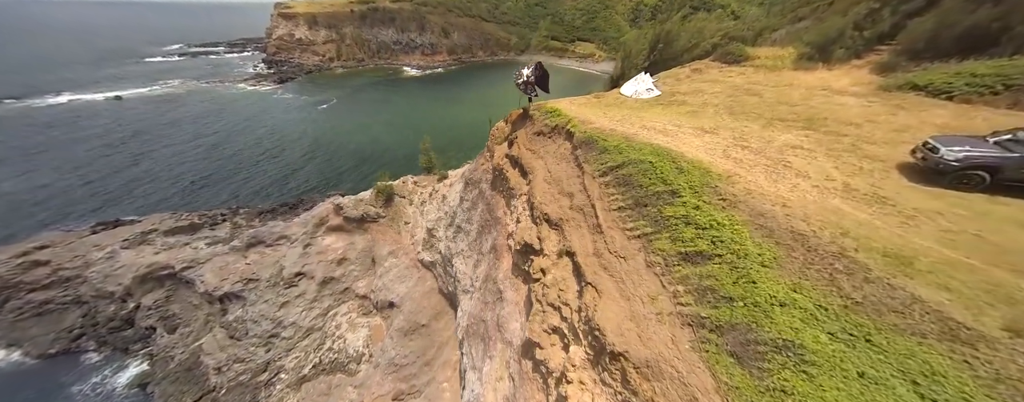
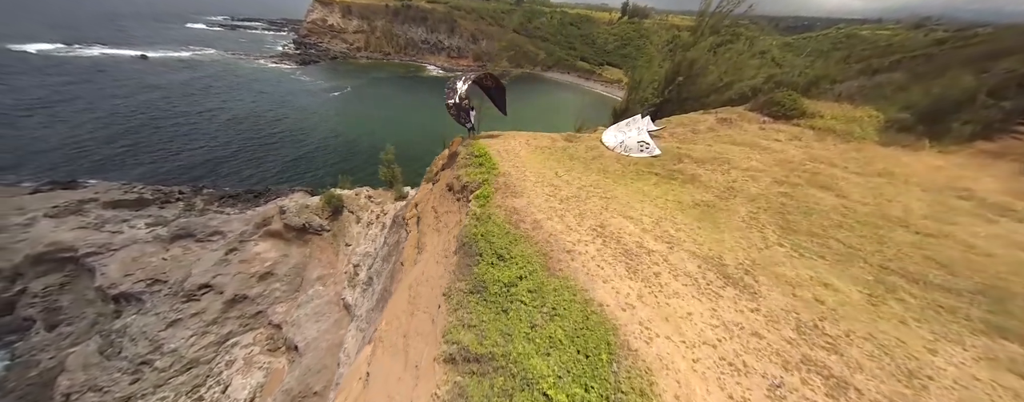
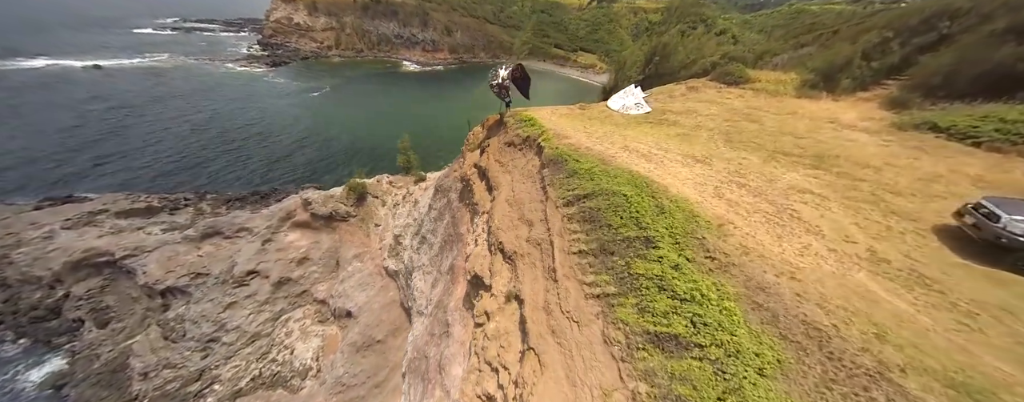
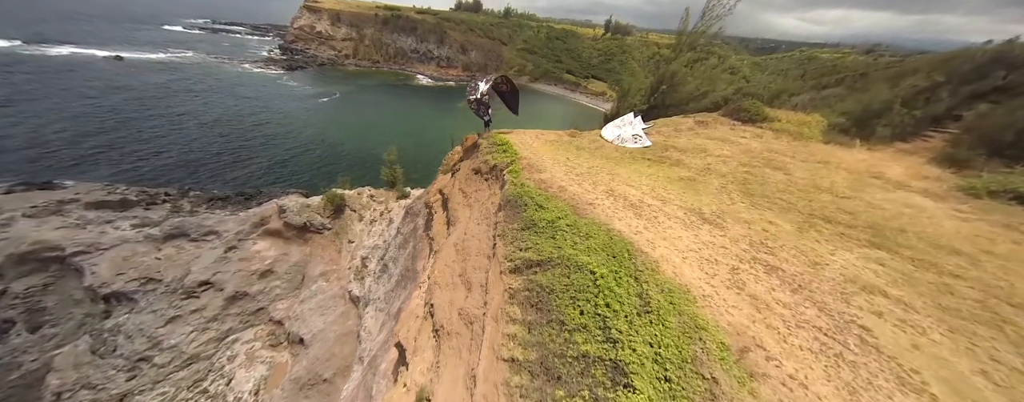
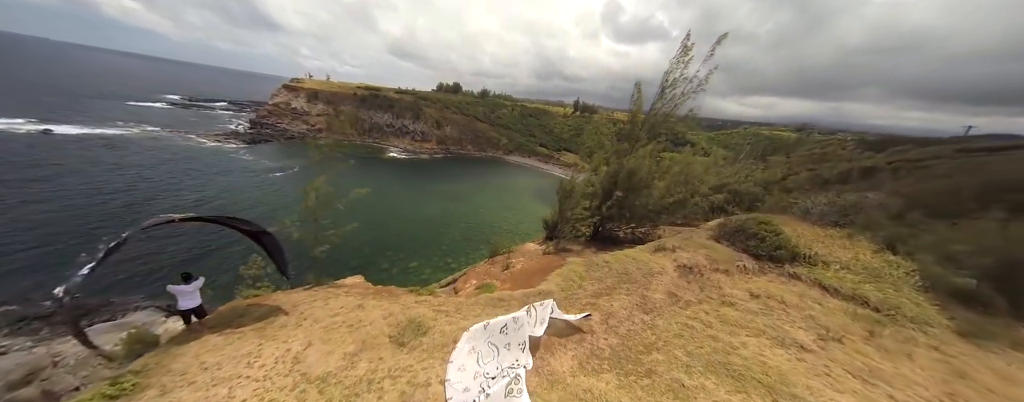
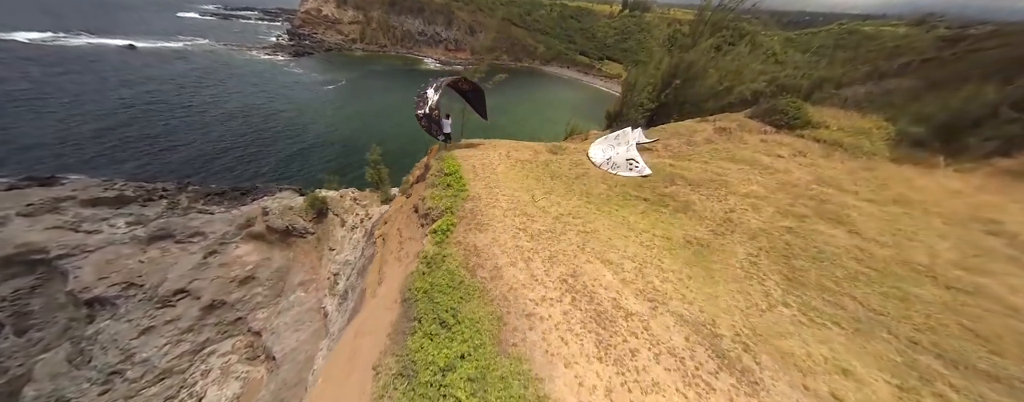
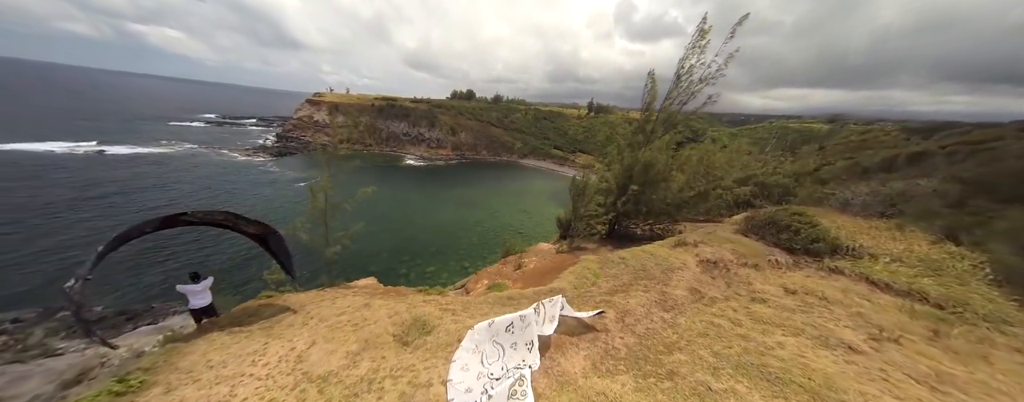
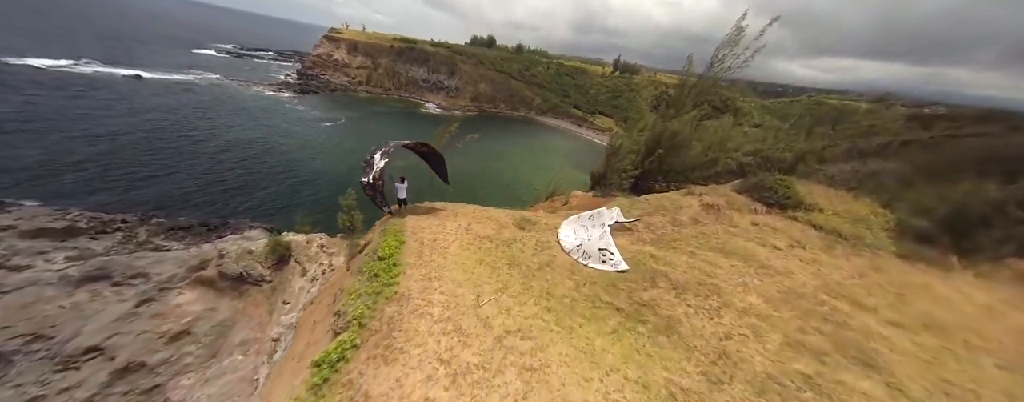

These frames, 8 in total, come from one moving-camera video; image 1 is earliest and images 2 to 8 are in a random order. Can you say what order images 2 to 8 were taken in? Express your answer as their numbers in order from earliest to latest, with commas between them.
3, 4, 2, 6, 8, 5, 7
